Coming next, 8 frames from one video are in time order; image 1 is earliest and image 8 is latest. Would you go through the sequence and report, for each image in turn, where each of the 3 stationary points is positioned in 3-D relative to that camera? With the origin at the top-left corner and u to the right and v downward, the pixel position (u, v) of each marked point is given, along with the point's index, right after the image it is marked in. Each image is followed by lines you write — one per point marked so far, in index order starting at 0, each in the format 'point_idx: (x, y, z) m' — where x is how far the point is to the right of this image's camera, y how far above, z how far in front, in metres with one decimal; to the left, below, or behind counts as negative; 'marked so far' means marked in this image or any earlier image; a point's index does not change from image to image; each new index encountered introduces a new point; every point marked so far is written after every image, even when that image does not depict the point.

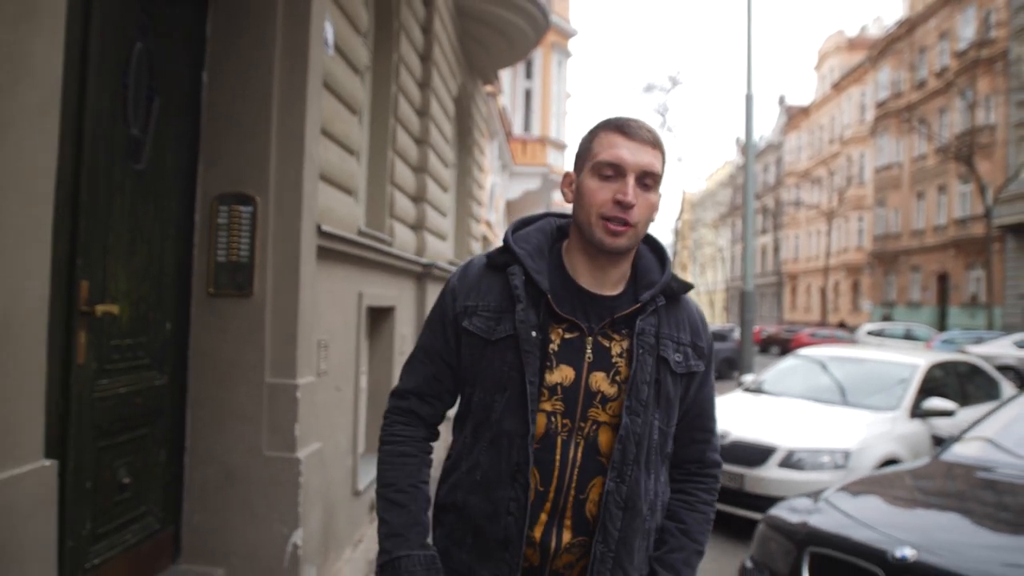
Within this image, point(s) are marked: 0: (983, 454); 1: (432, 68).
0: (+2.9, -1.0, +4.6) m
1: (-0.8, +2.2, +7.4) m
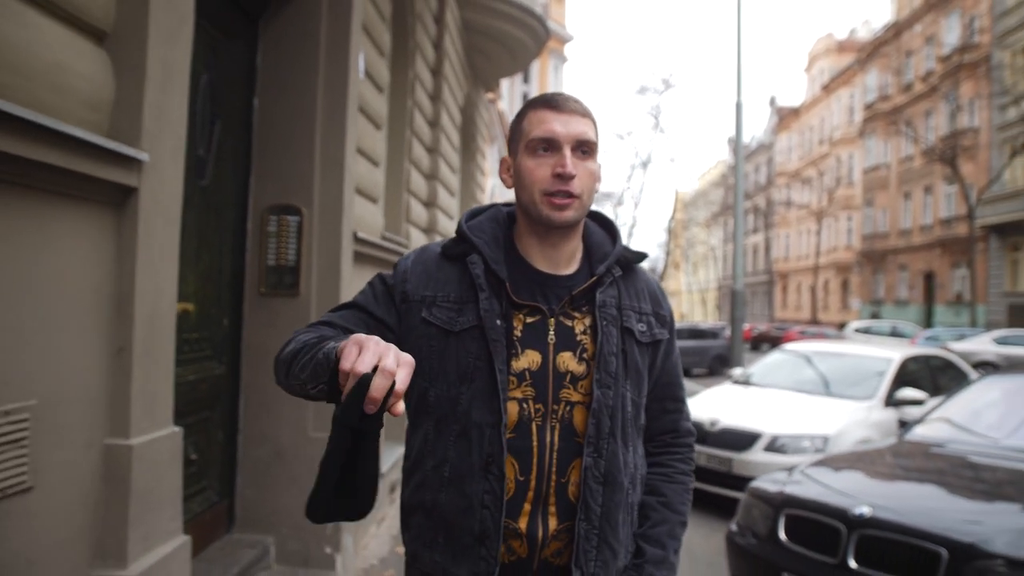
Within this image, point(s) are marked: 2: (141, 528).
0: (+3.0, -1.0, +5.2) m
1: (-0.8, +2.2, +7.9) m
2: (-1.1, -0.7, +2.2) m
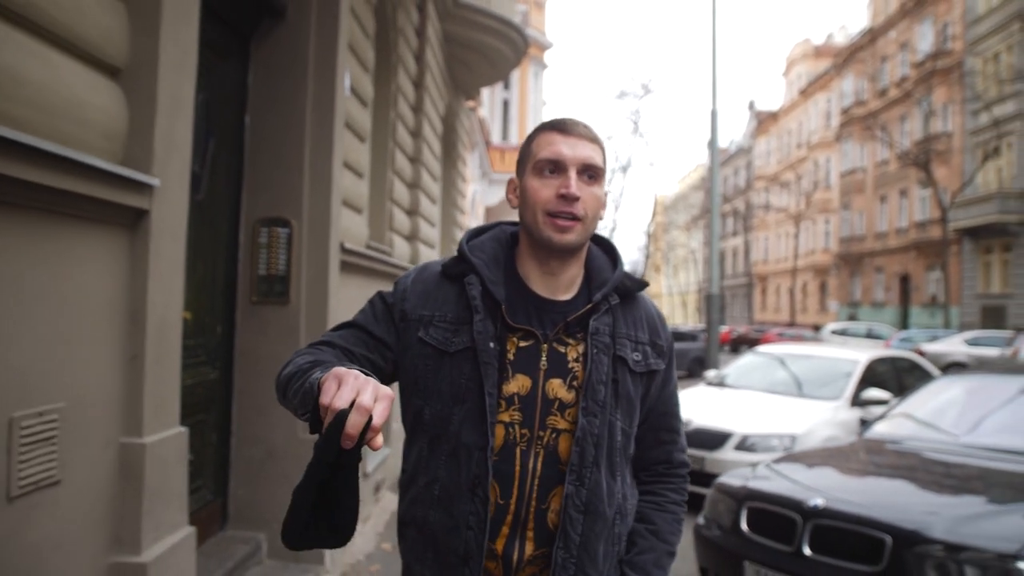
0: (+2.8, -1.0, +5.5) m
1: (-1.0, +2.1, +8.2) m
2: (-1.2, -0.7, +2.4) m
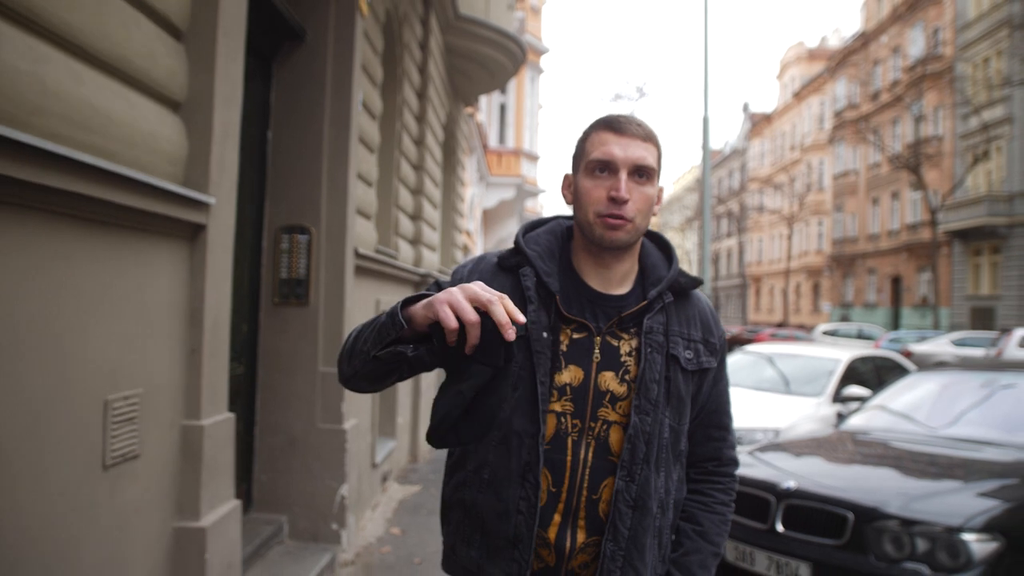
0: (+2.8, -1.1, +5.9) m
1: (-1.0, +2.1, +8.5) m
2: (-1.1, -0.8, +2.8) m
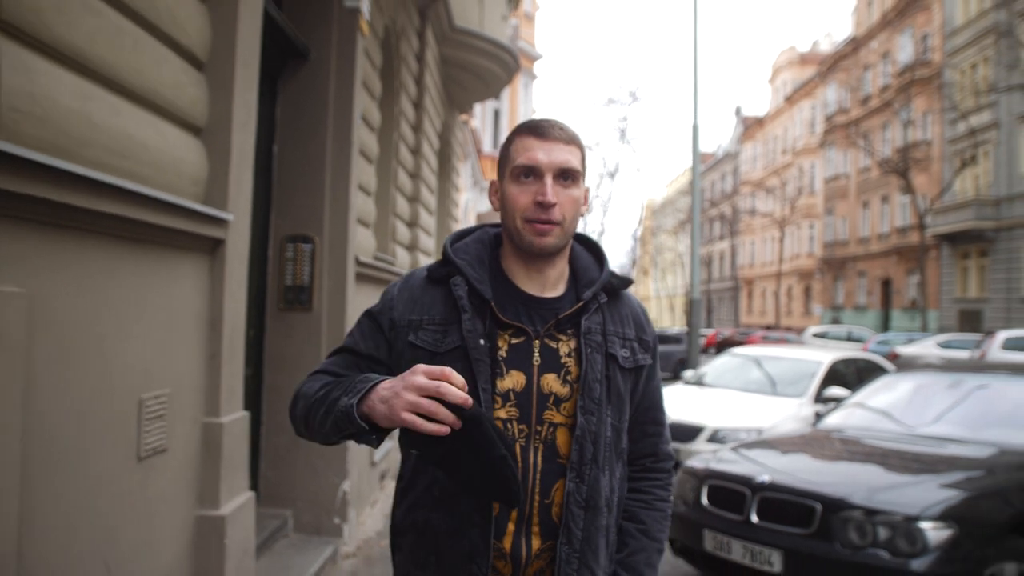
0: (+2.8, -1.1, +6.2) m
1: (-1.1, +2.0, +8.8) m
2: (-1.2, -0.8, +3.1) m
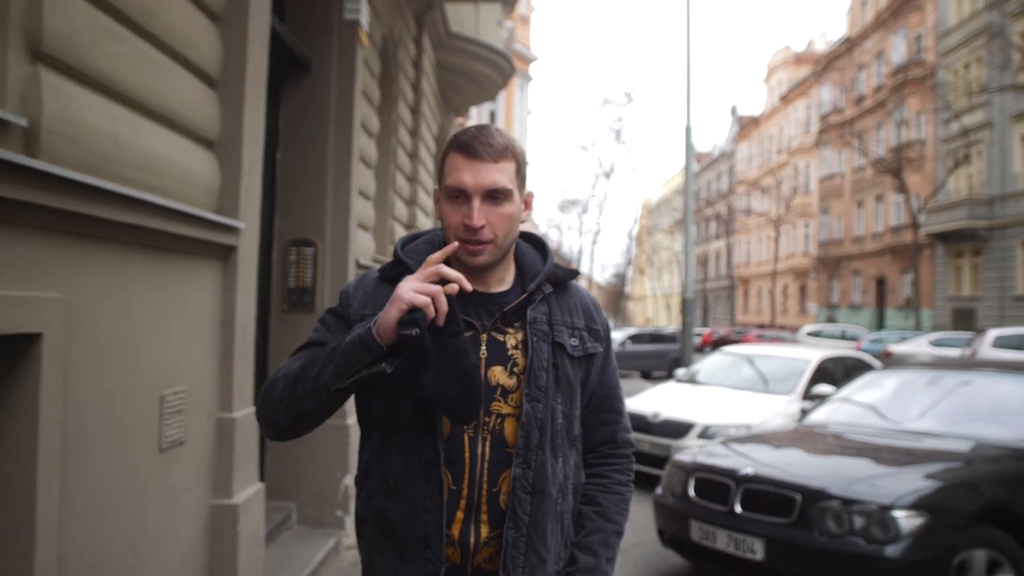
0: (+2.7, -1.1, +6.4) m
1: (-1.1, +2.0, +9.0) m
2: (-1.2, -0.8, +3.3) m
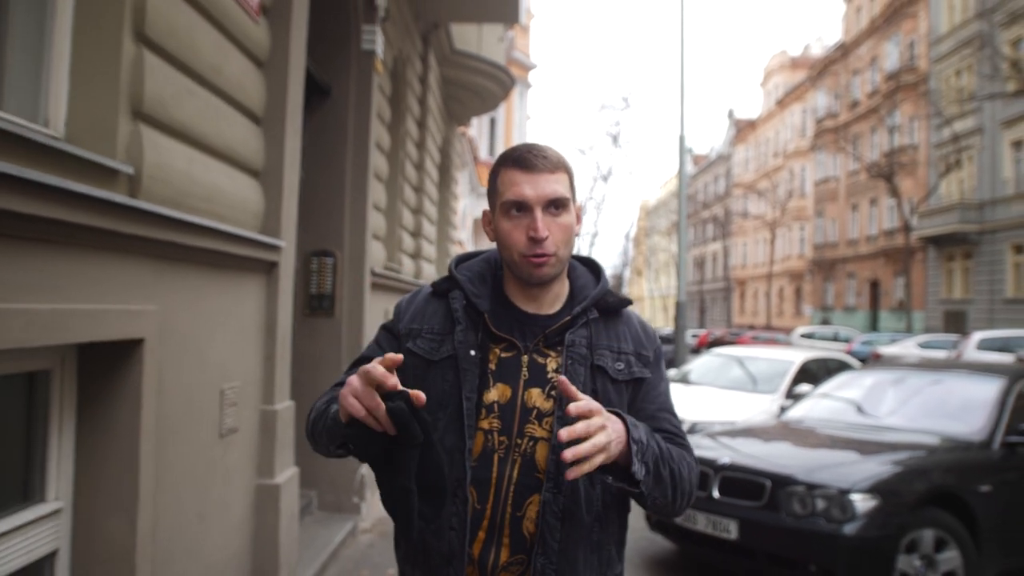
0: (+2.7, -1.2, +6.9) m
1: (-1.1, +2.0, +9.5) m
2: (-1.2, -0.9, +3.8) m
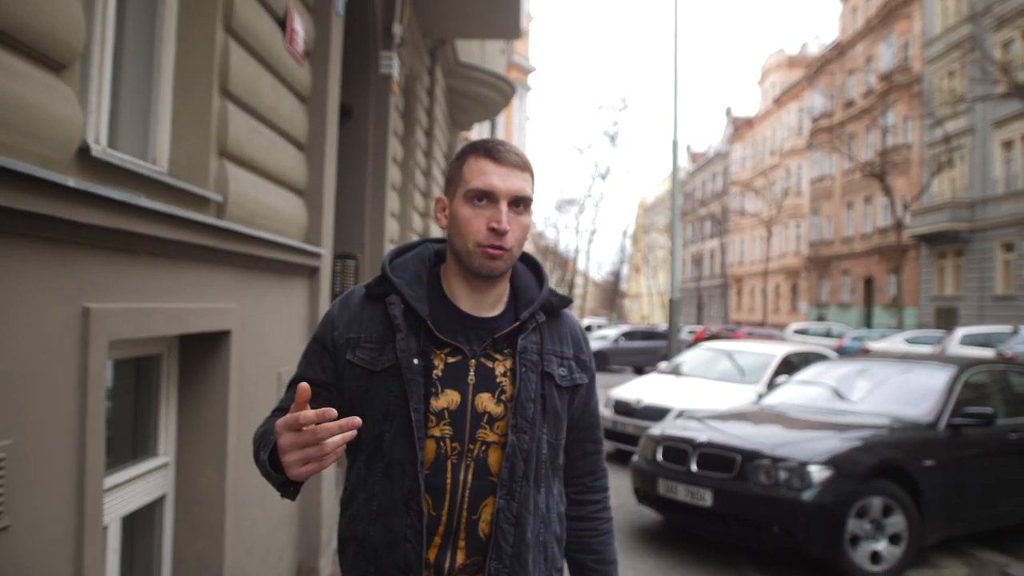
0: (+2.8, -1.2, +7.6) m
1: (-1.1, +2.0, +10.2) m
2: (-1.1, -0.9, +4.5) m
